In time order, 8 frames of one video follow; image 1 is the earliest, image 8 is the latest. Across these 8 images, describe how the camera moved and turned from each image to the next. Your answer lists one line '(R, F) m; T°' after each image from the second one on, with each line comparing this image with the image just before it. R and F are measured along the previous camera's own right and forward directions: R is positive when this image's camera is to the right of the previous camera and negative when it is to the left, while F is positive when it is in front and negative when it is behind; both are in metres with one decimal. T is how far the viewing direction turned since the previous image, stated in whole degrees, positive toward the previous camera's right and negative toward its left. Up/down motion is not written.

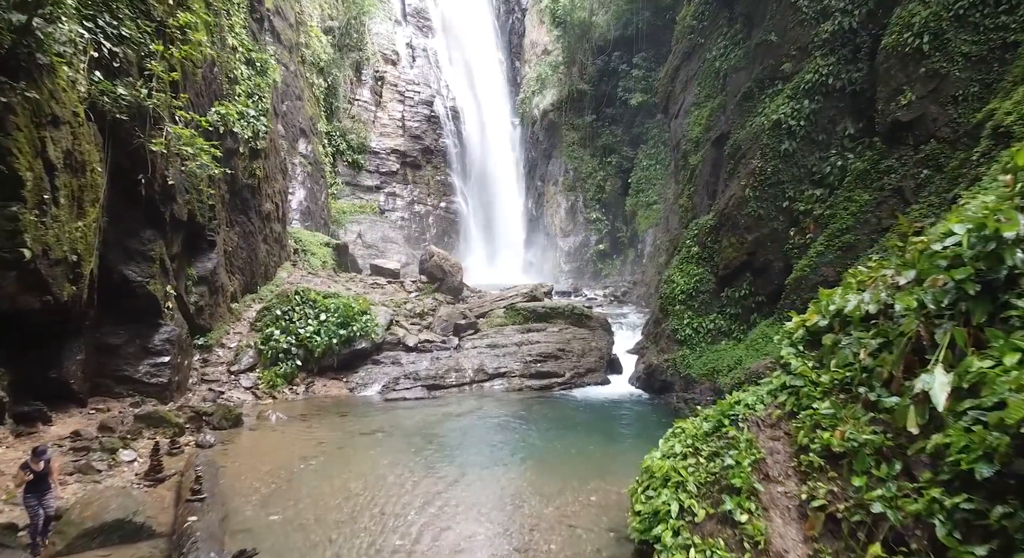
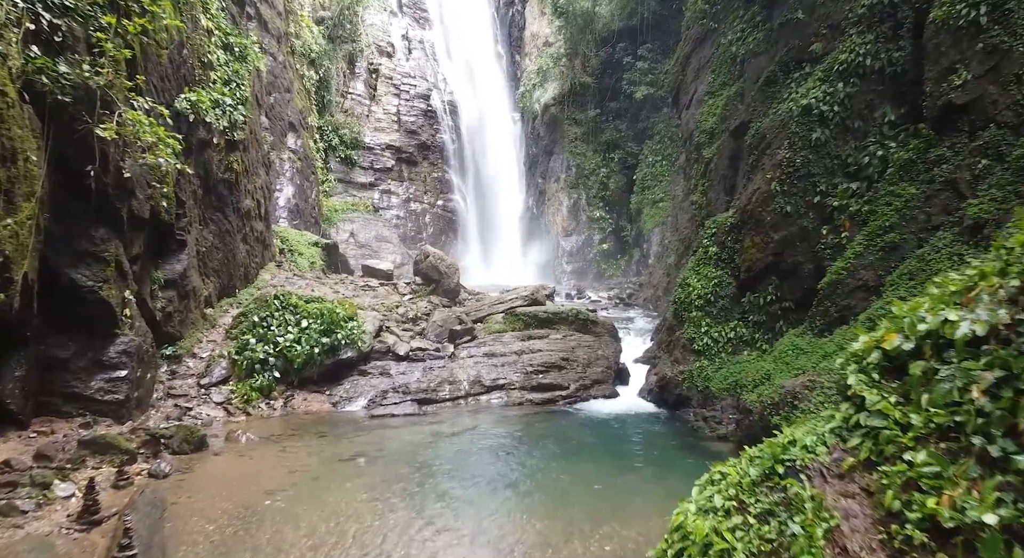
(0.0, +0.8) m; 0°
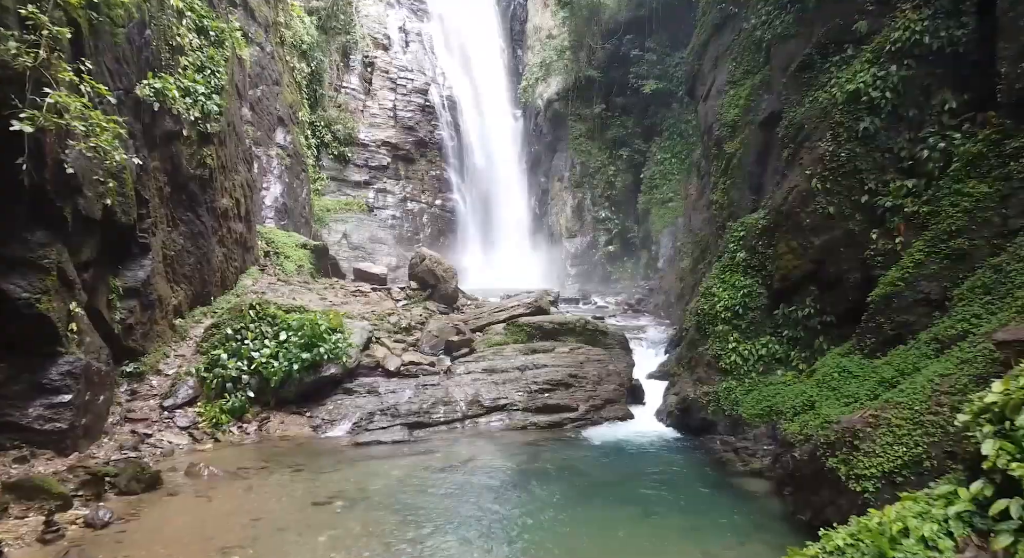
(0.0, +0.9) m; 0°
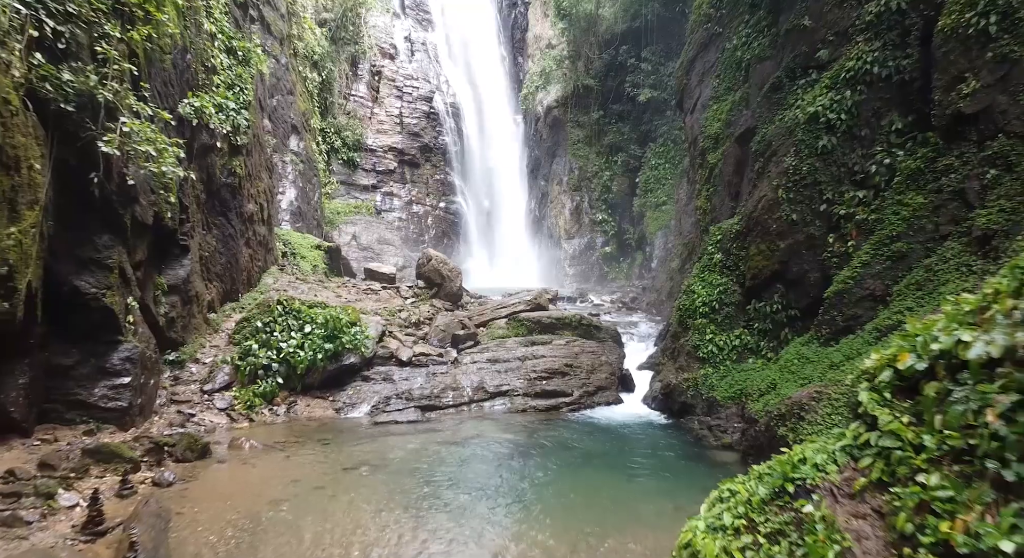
(0.0, -0.9) m; 0°
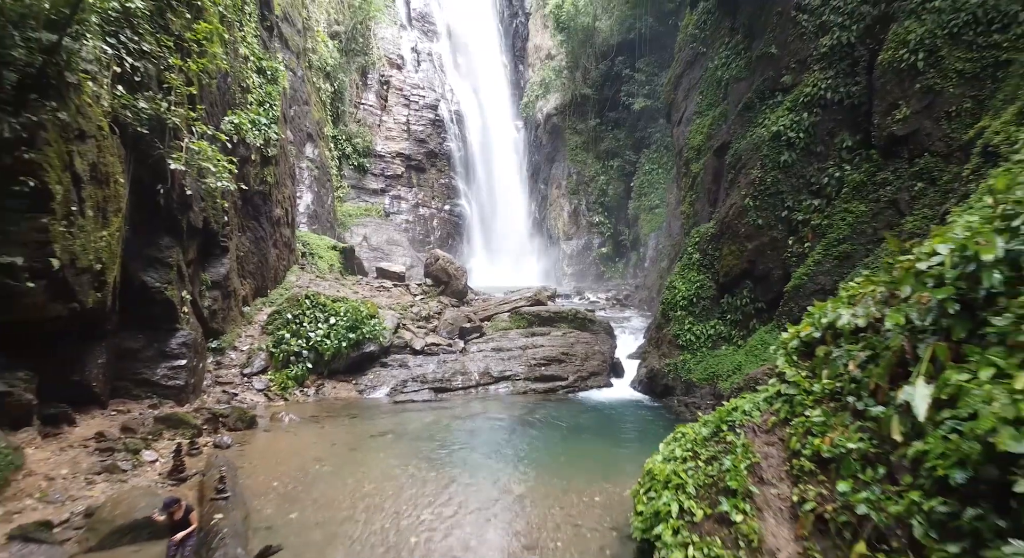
(0.0, -1.1) m; 0°
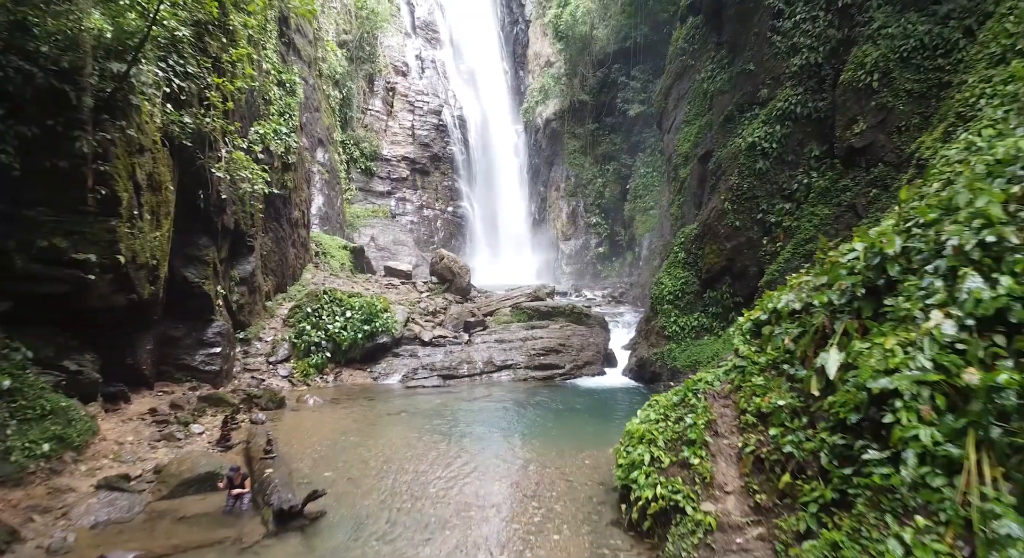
(0.0, -0.9) m; 0°
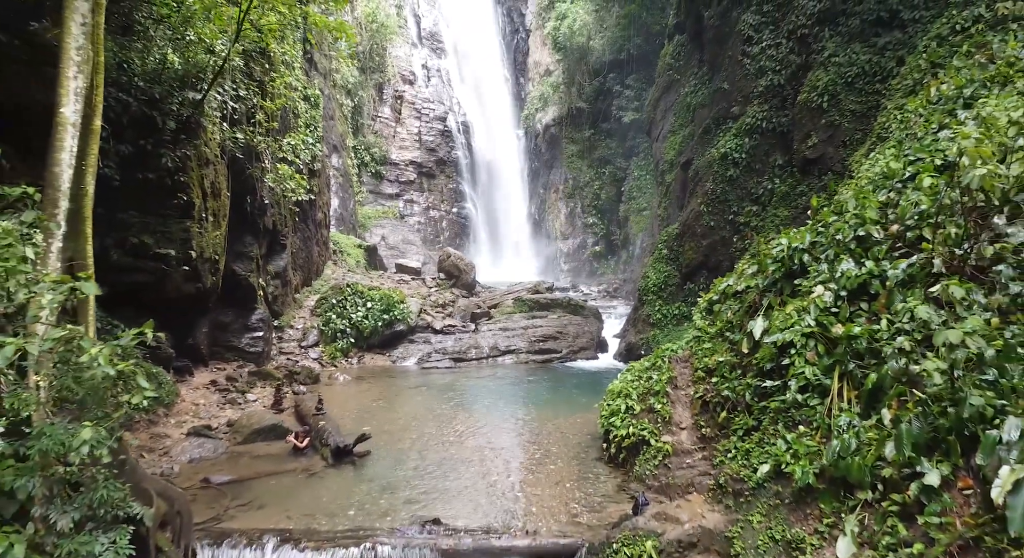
(-0.1, -1.3) m; 0°
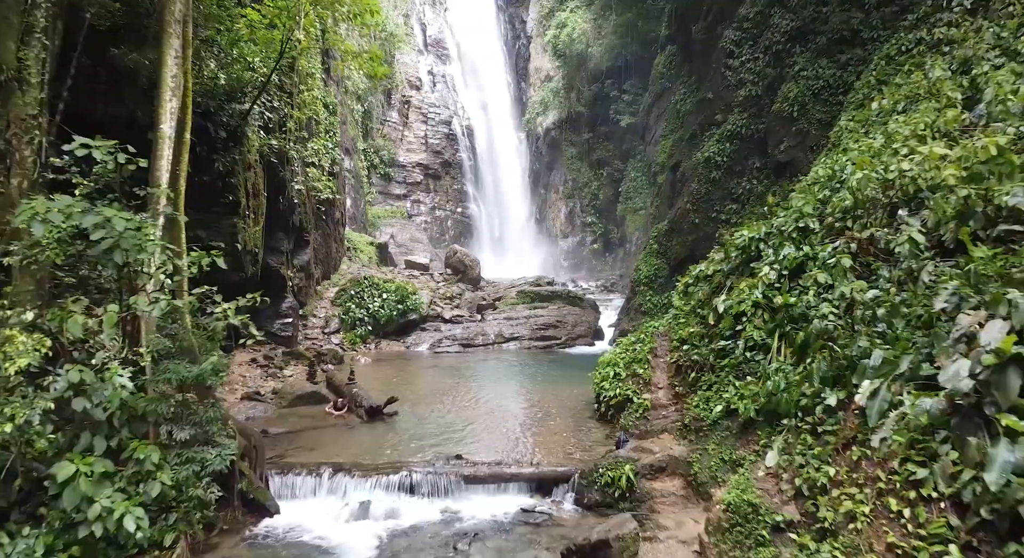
(-0.1, -1.1) m; 0°
